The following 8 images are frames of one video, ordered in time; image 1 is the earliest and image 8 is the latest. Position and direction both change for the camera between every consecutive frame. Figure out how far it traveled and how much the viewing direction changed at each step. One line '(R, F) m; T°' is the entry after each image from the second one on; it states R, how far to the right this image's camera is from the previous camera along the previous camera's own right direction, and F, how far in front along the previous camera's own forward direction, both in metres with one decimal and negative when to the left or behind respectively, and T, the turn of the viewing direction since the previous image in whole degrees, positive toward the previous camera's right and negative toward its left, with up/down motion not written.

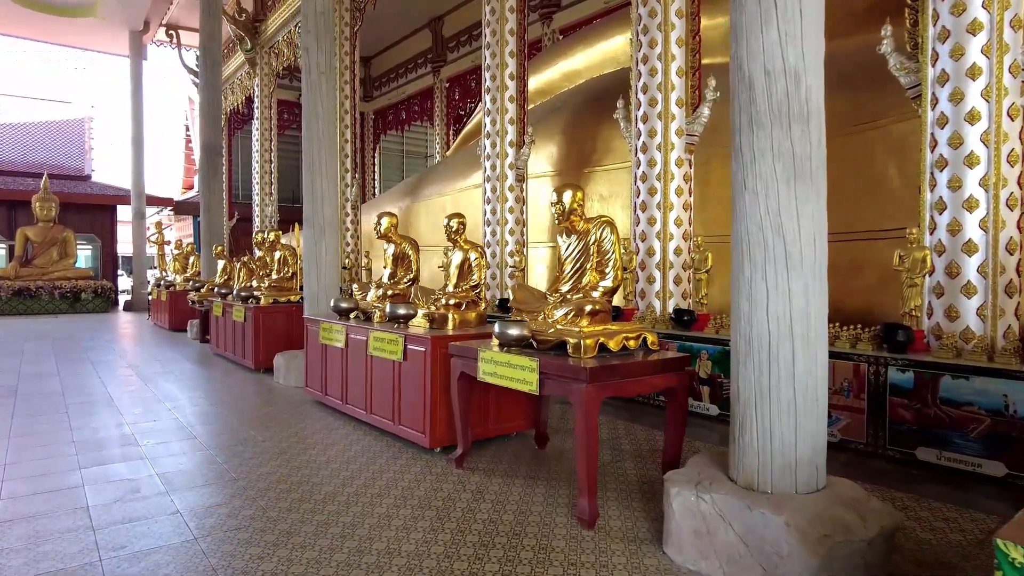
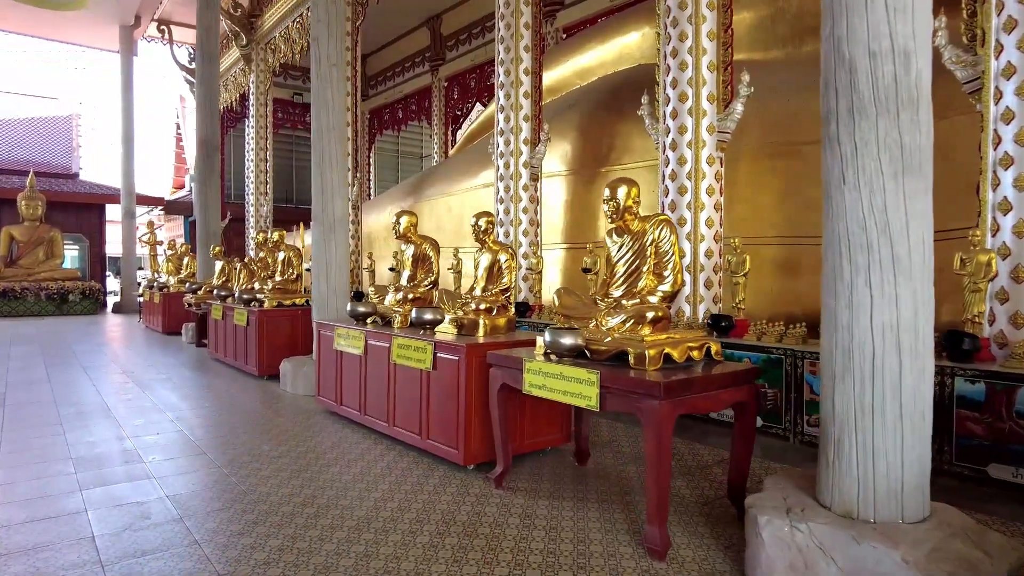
(-0.2, +0.2) m; +1°
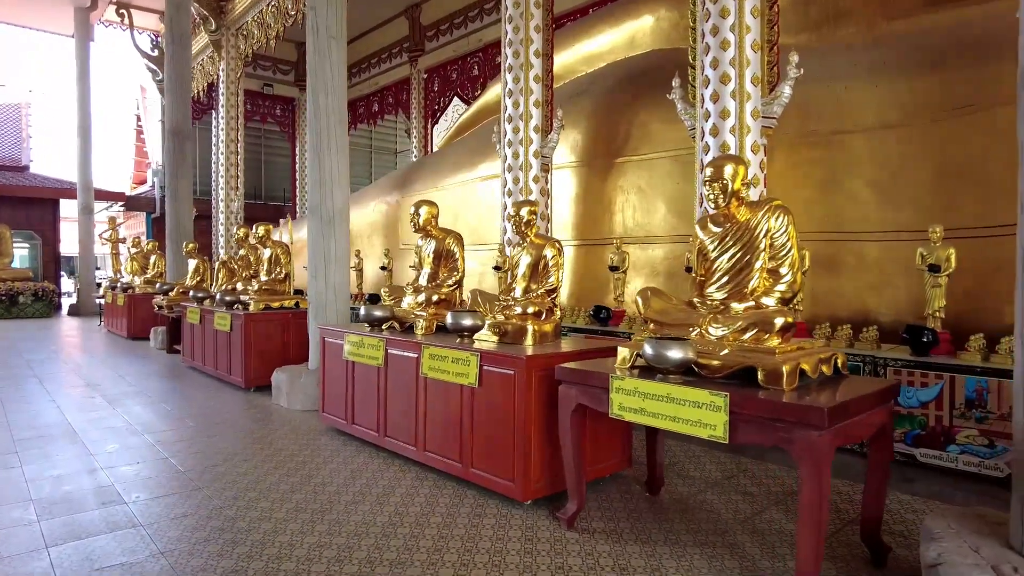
(-0.4, +0.4) m; +3°
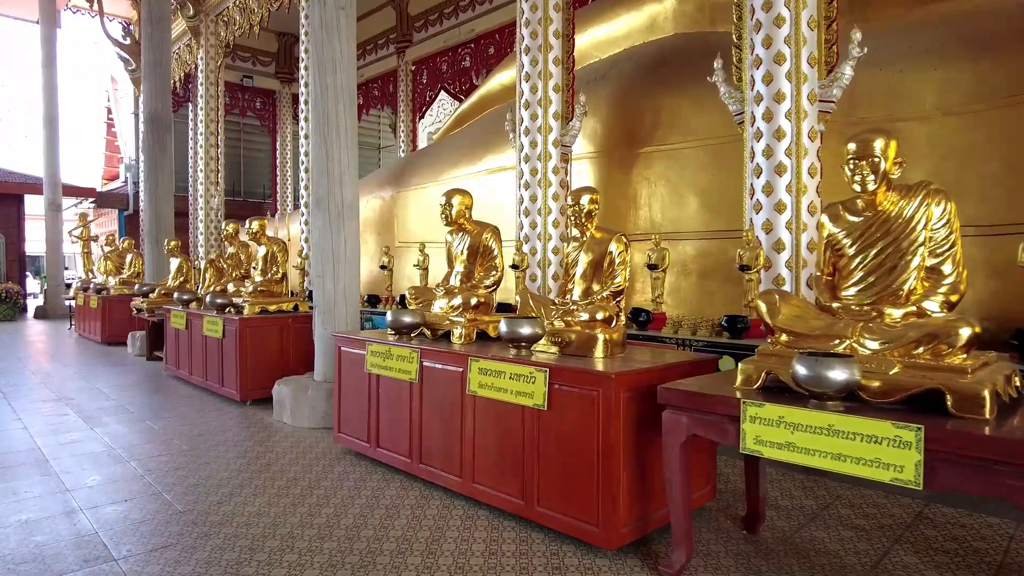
(-0.3, +0.4) m; +2°
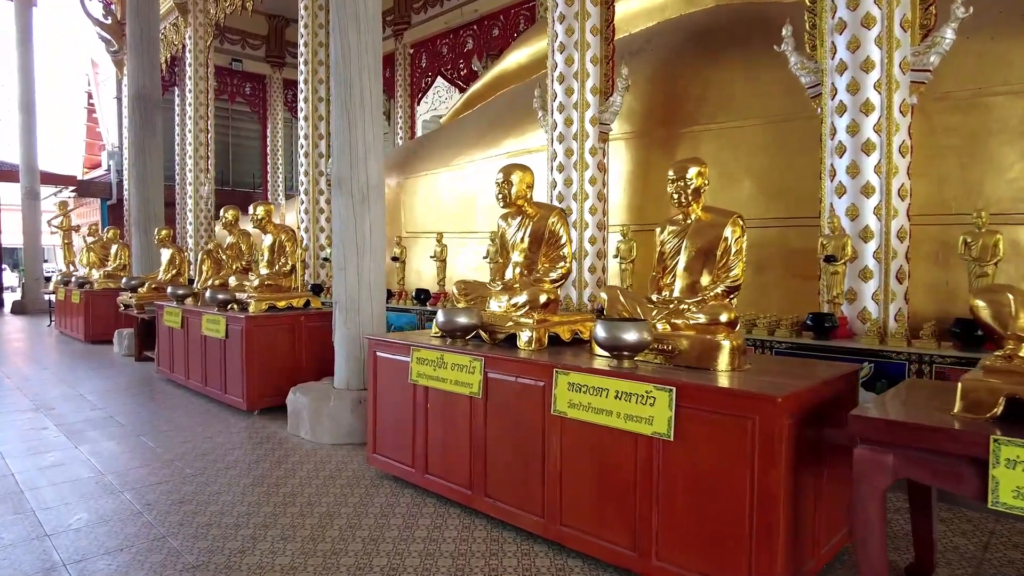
(-0.3, +0.5) m; +1°
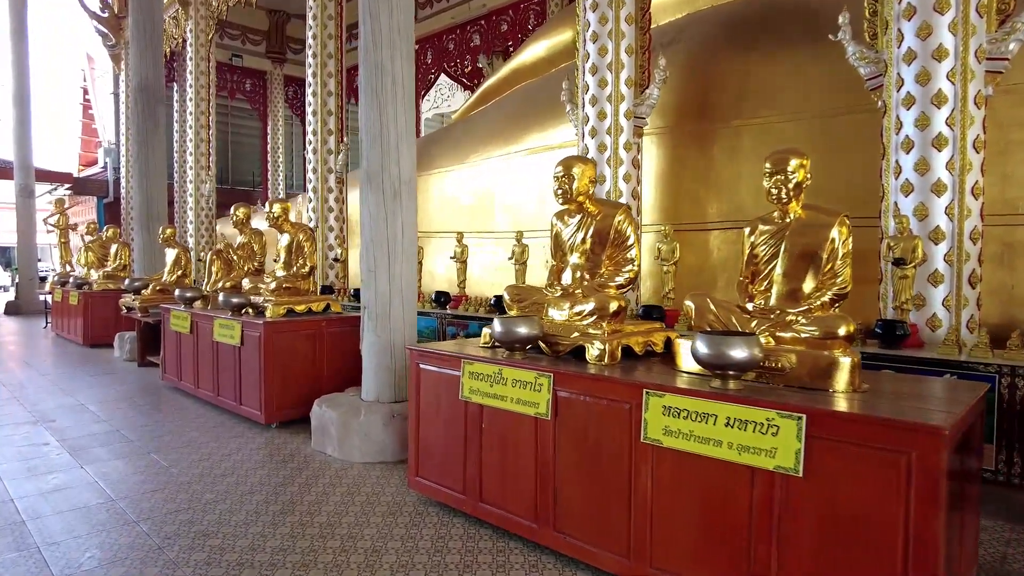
(-0.2, +0.2) m; 0°
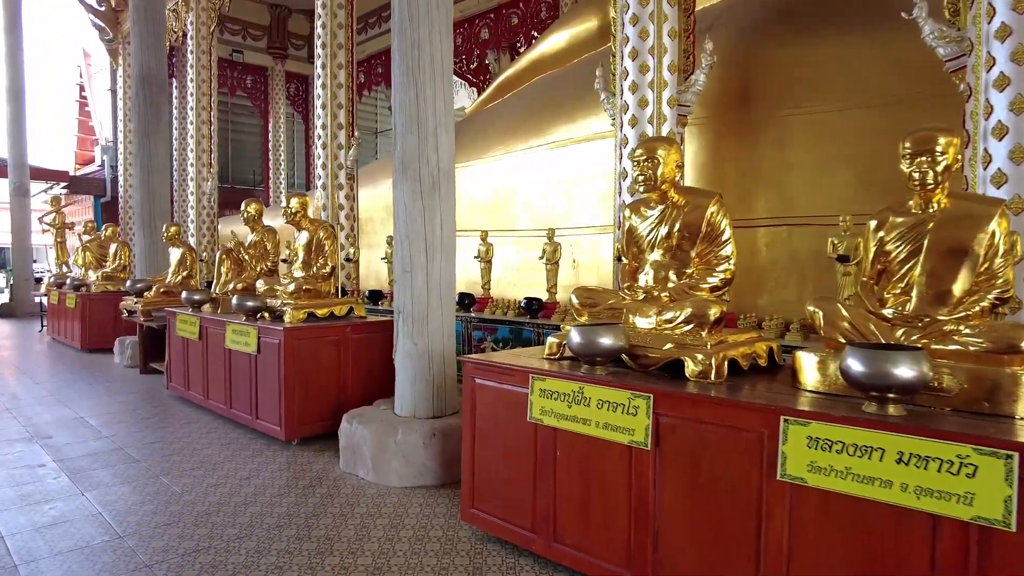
(-0.2, +0.3) m; 0°
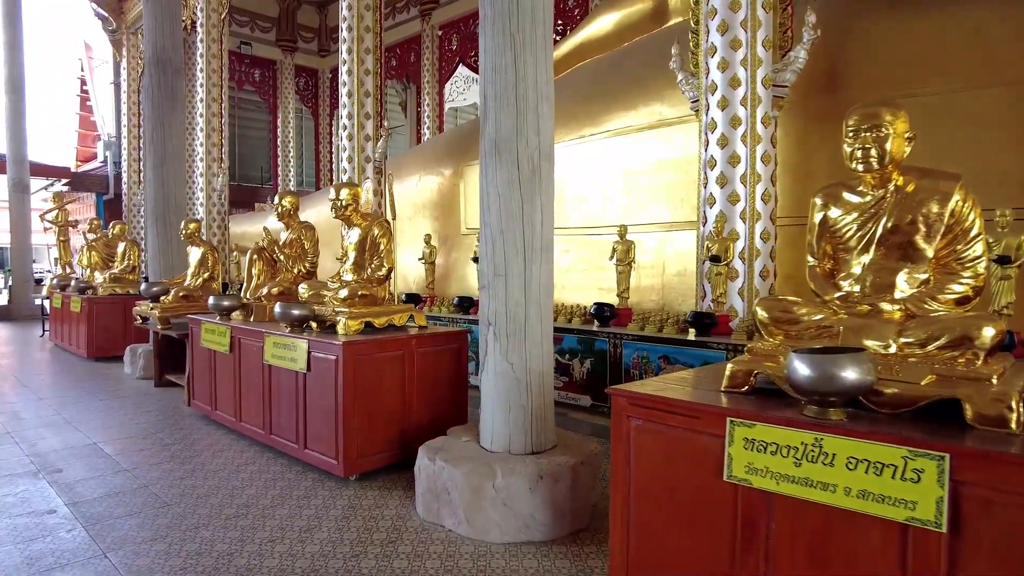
(-0.4, +0.5) m; 0°
